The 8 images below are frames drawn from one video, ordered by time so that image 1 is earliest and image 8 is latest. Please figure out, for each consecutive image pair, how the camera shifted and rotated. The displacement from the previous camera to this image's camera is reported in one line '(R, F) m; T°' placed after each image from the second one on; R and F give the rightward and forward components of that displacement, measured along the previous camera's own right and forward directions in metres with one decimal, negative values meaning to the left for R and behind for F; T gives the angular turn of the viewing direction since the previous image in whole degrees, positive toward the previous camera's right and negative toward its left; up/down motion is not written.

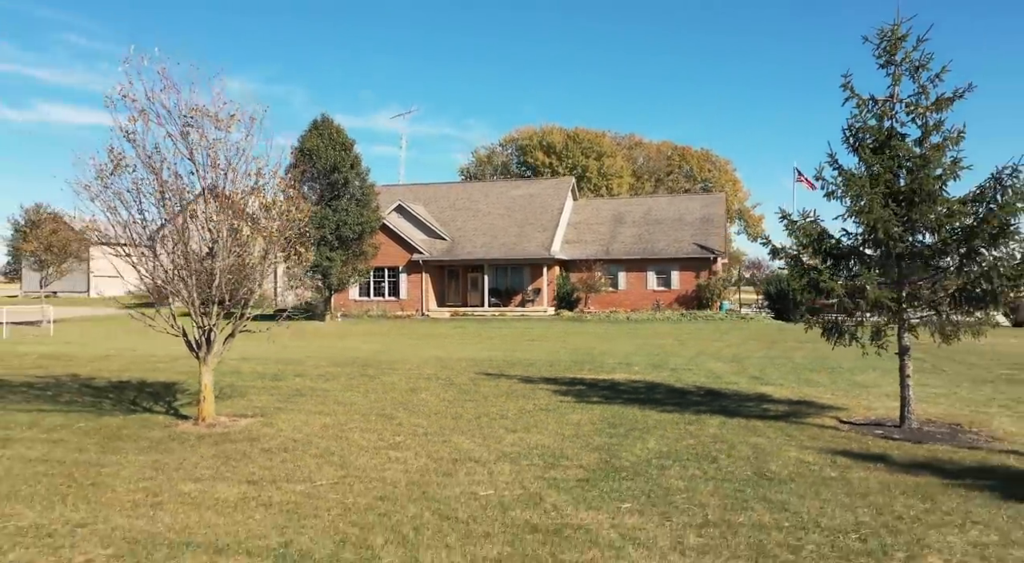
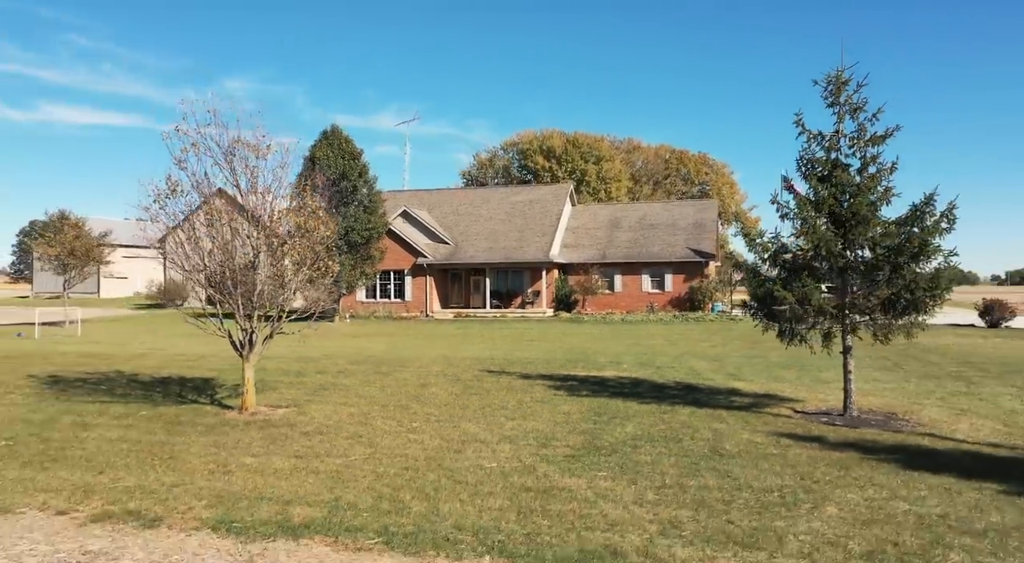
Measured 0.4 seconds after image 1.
(0.0, -1.4) m; 0°
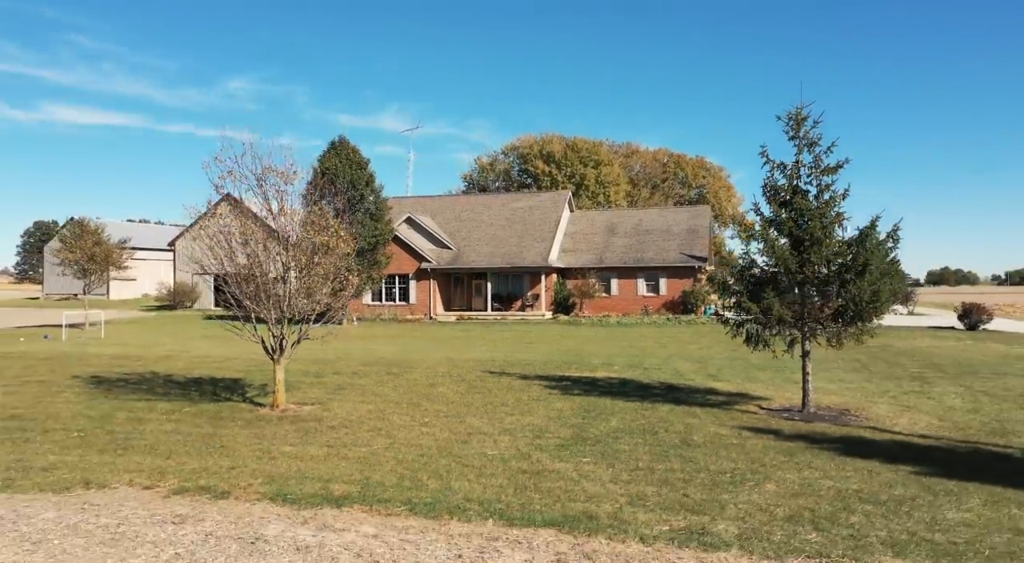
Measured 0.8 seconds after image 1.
(0.0, -1.3) m; 0°
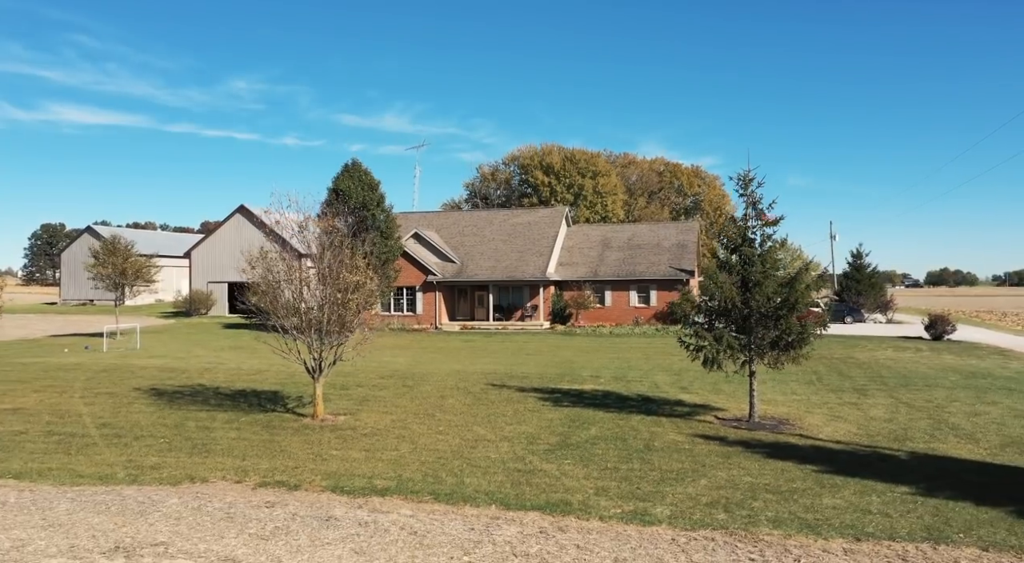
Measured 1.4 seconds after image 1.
(0.0, -2.4) m; 0°
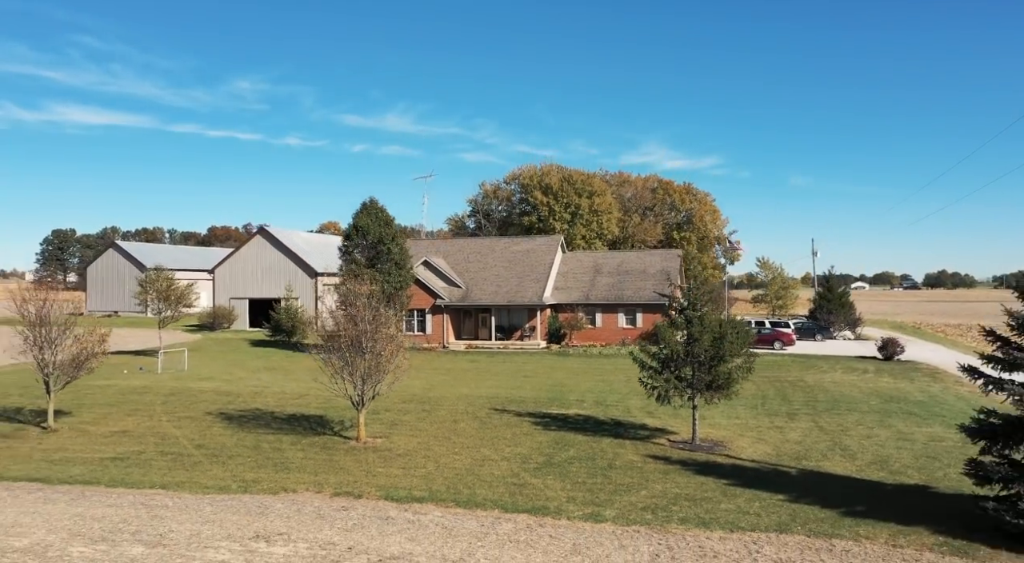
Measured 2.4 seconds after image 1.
(+0.1, -4.0) m; 0°
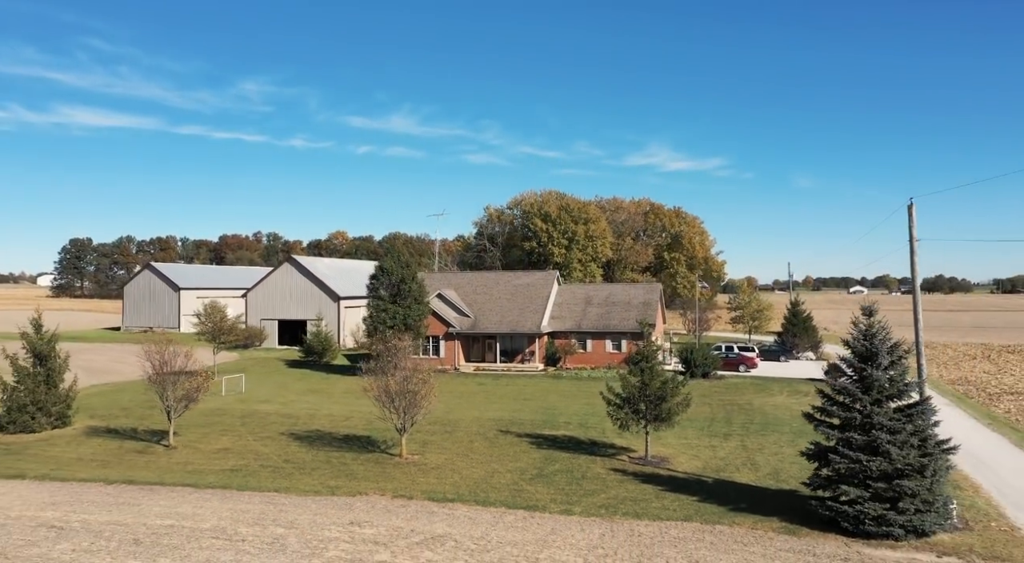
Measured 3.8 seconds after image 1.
(0.0, -6.4) m; 0°
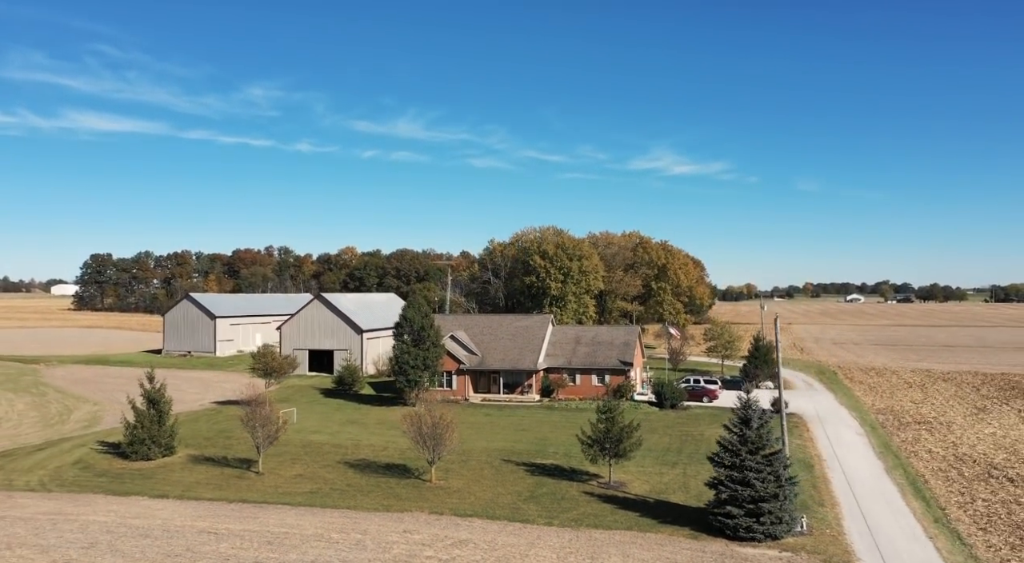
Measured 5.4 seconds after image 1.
(+0.1, -8.9) m; 0°
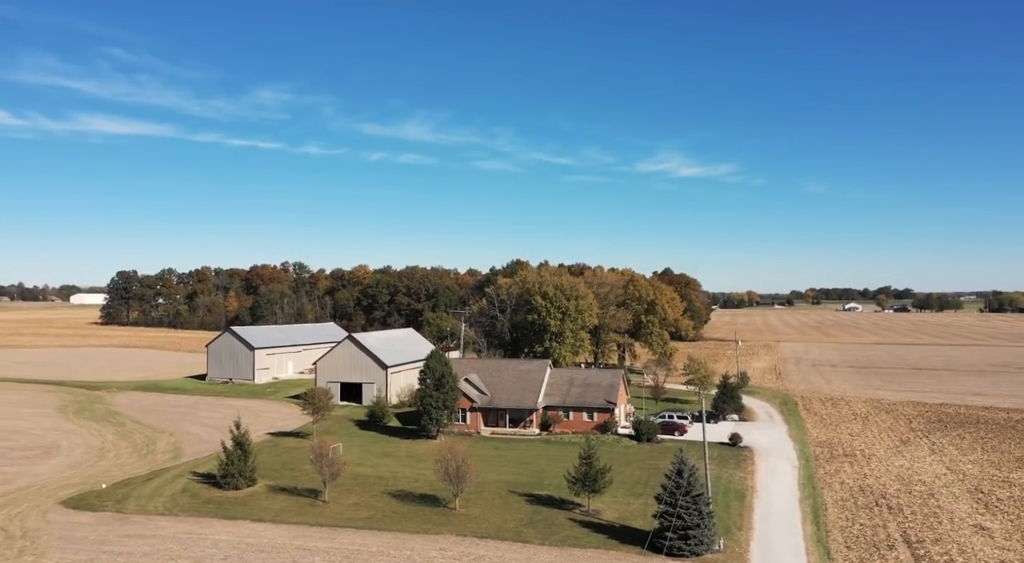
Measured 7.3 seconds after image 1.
(+0.1, -11.3) m; 0°
